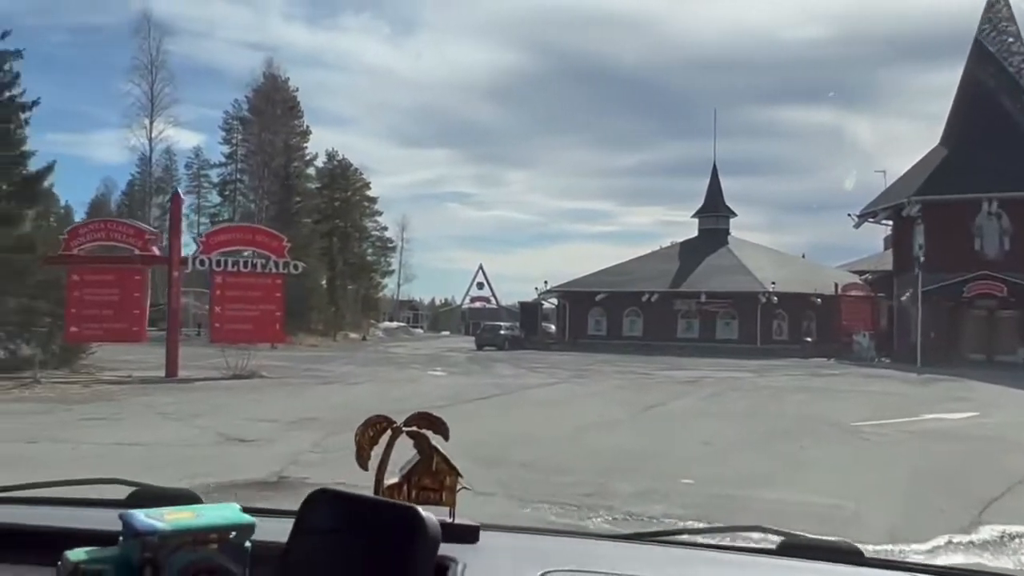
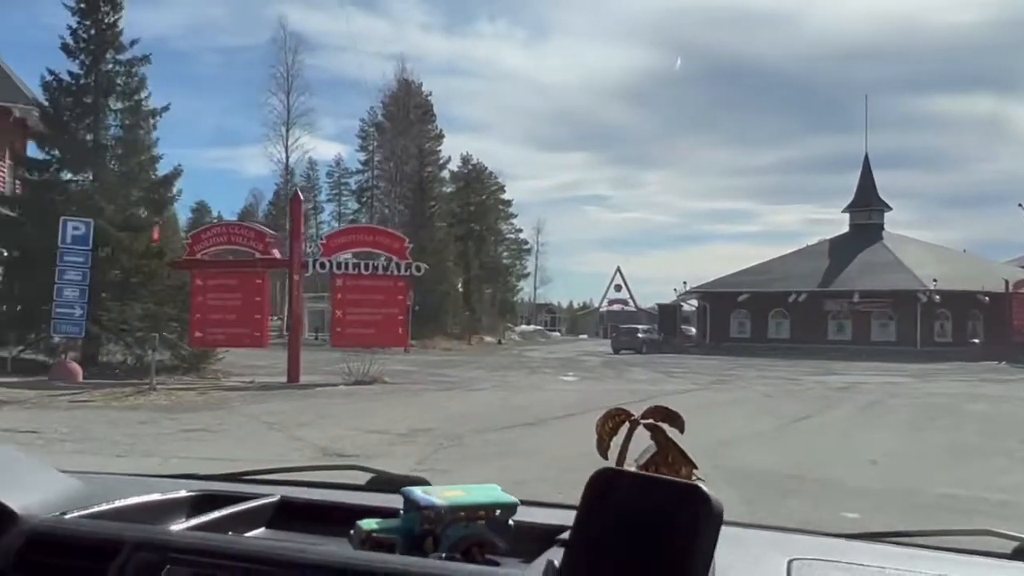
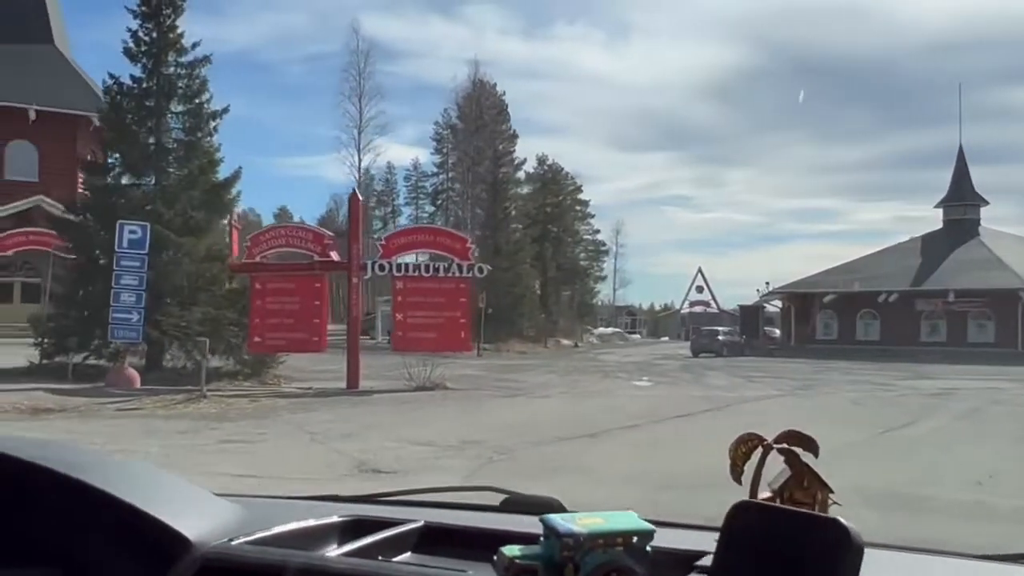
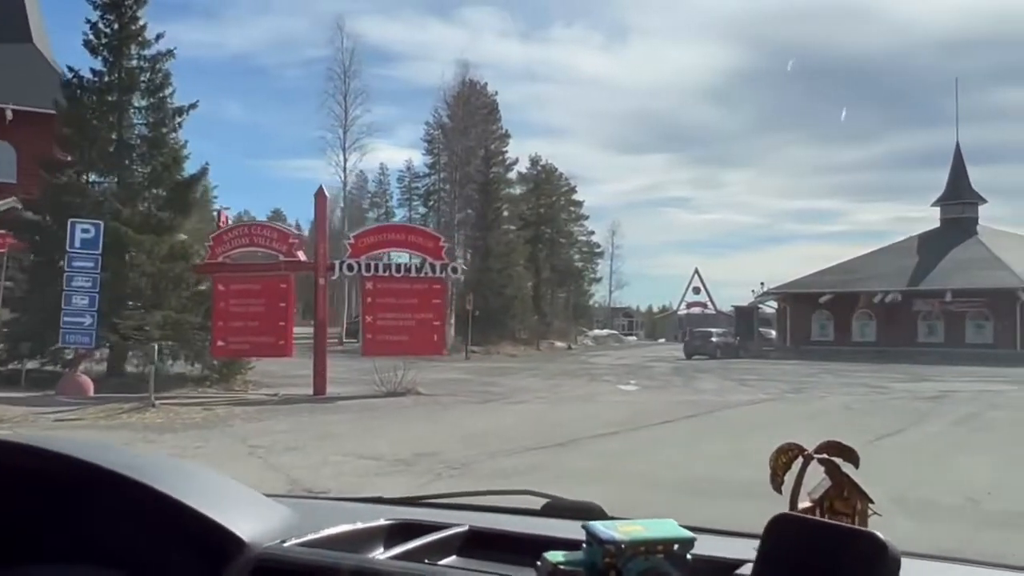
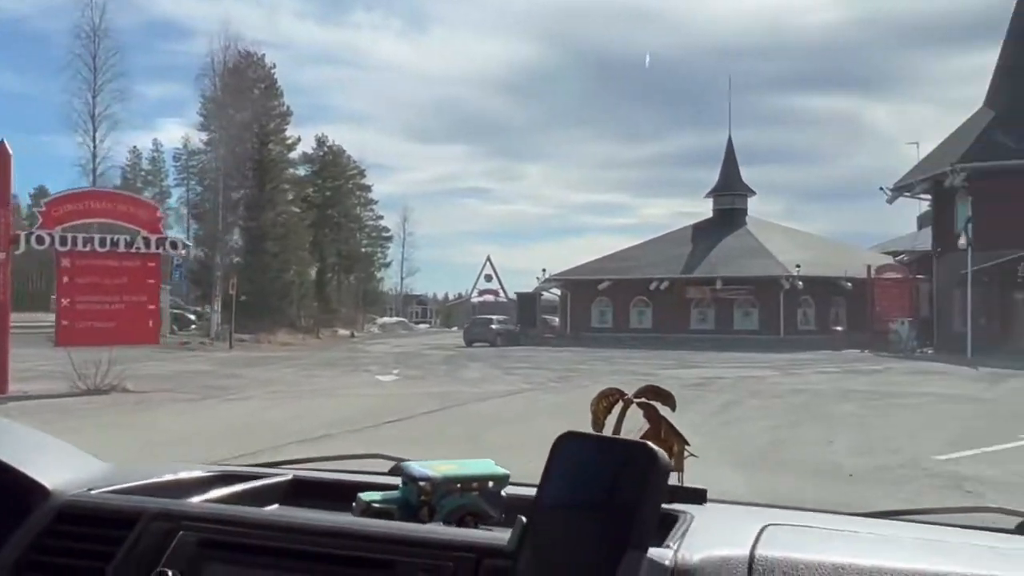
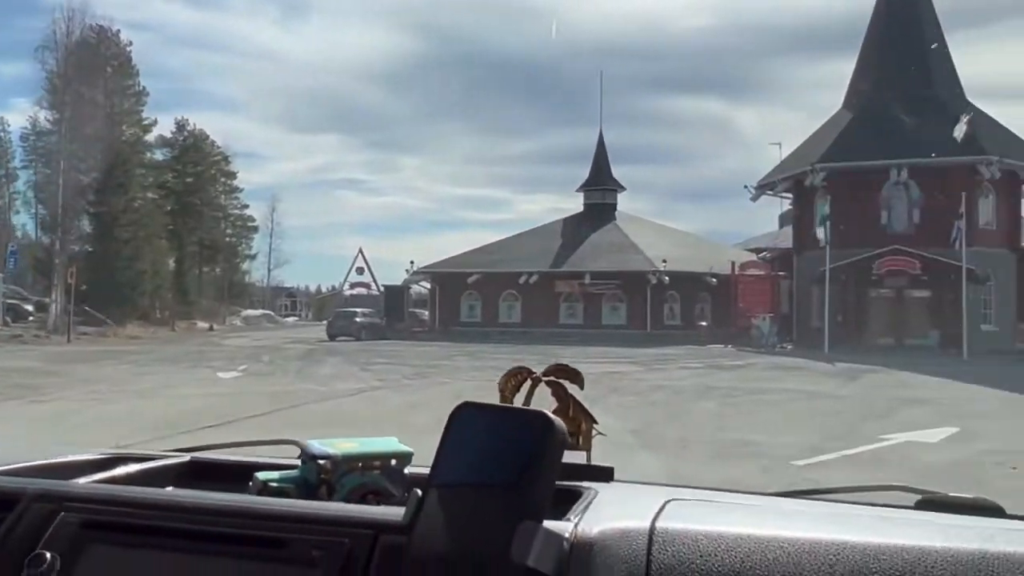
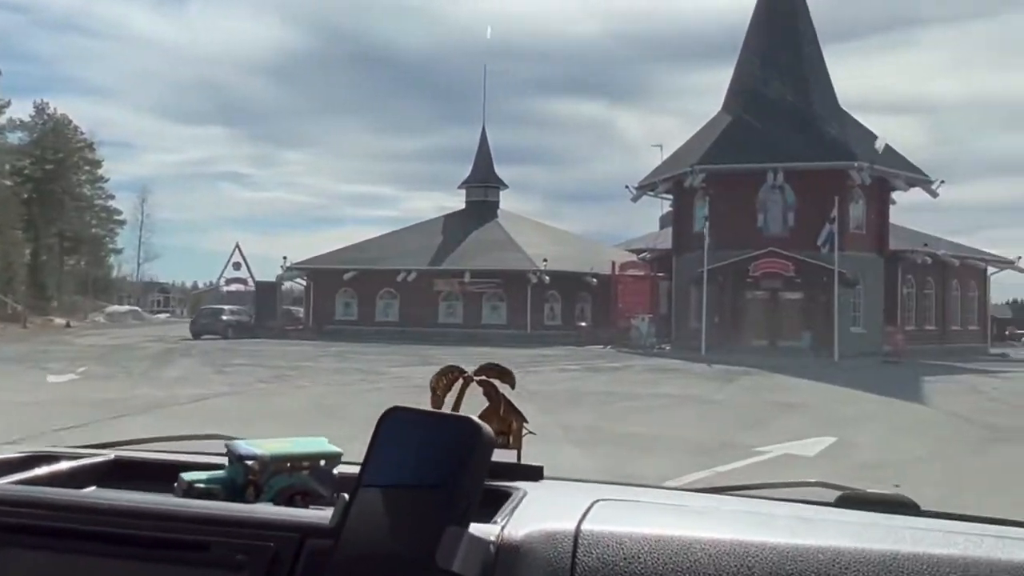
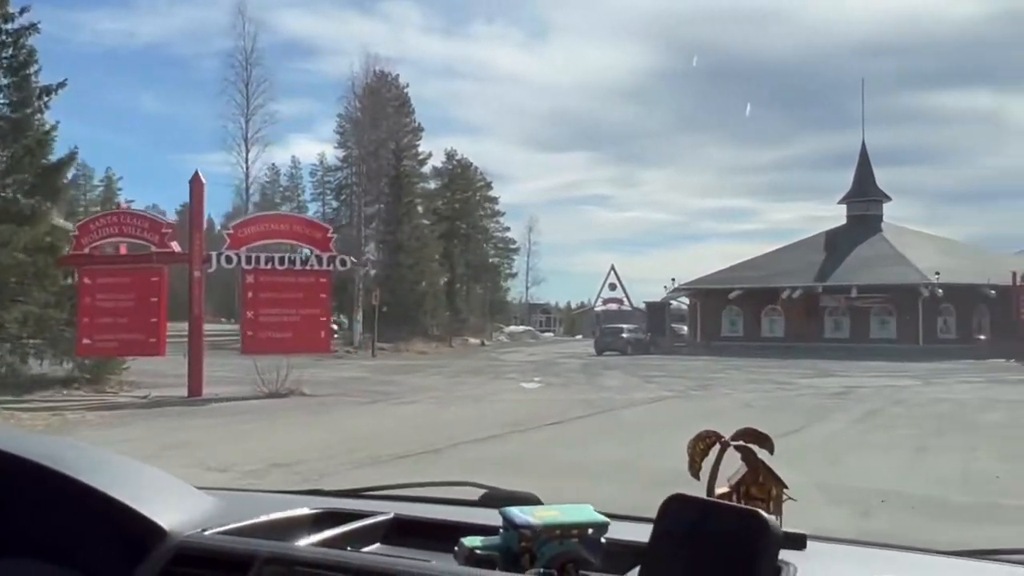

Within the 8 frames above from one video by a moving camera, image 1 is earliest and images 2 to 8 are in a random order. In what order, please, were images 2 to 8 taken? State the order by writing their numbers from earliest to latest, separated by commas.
2, 3, 4, 8, 5, 6, 7
